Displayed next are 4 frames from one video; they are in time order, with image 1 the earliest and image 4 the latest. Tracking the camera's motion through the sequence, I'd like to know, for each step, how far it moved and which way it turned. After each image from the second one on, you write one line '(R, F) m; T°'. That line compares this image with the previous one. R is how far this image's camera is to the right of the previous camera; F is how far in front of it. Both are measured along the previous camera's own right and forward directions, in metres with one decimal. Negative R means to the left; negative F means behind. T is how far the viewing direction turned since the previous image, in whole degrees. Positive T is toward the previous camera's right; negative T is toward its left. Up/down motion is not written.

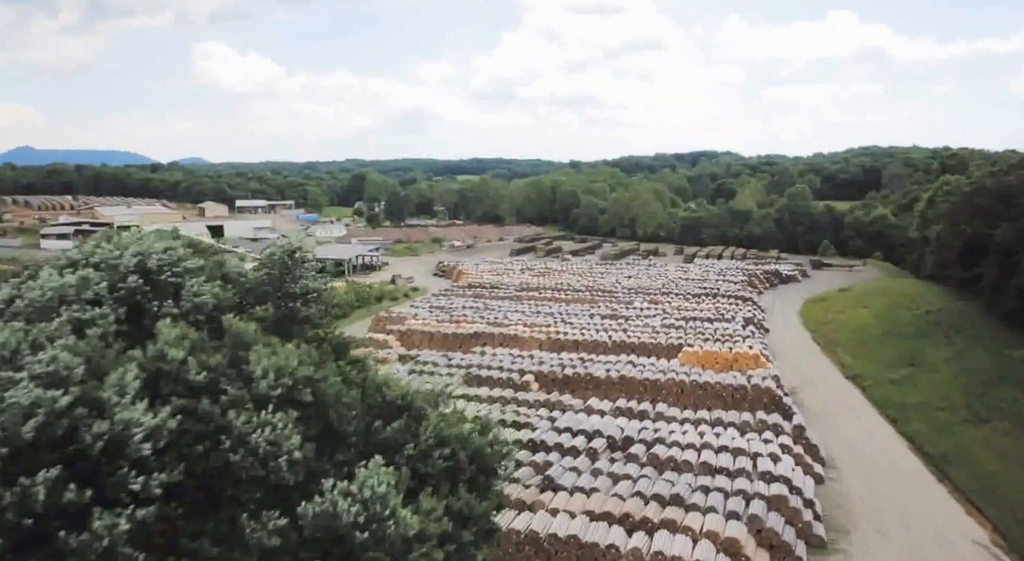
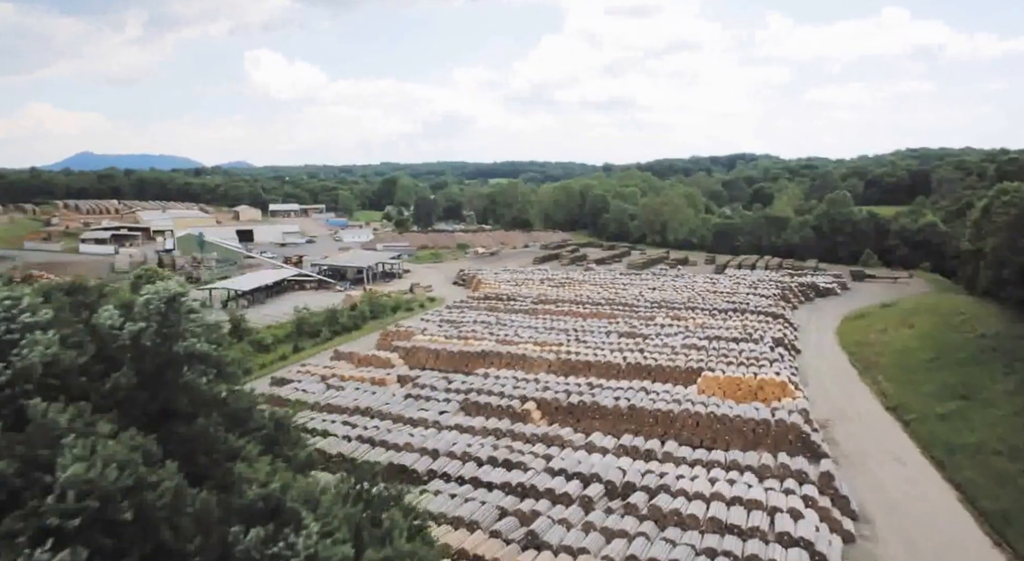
(+0.9, +1.7) m; -3°
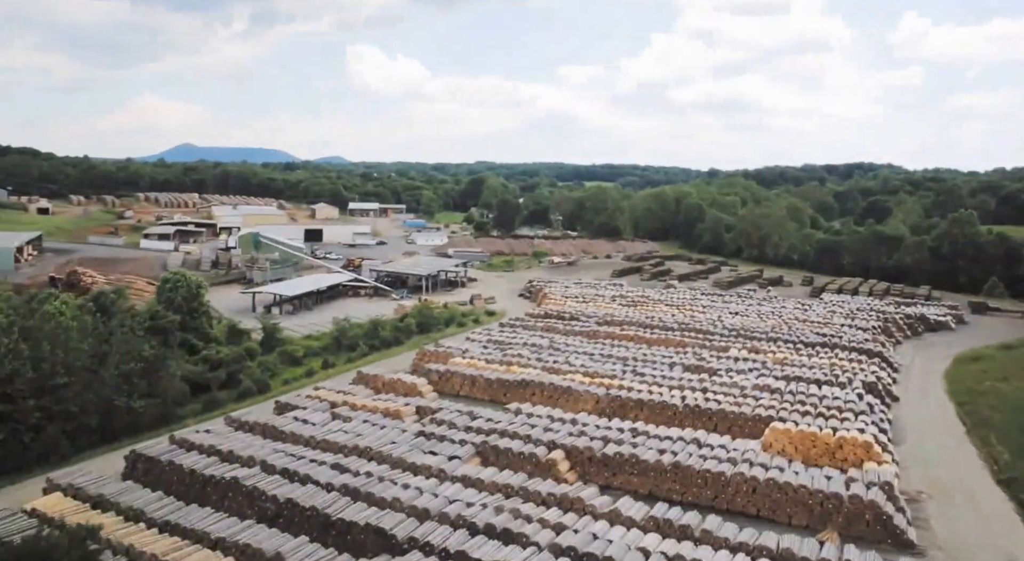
(+1.6, +2.5) m; -8°
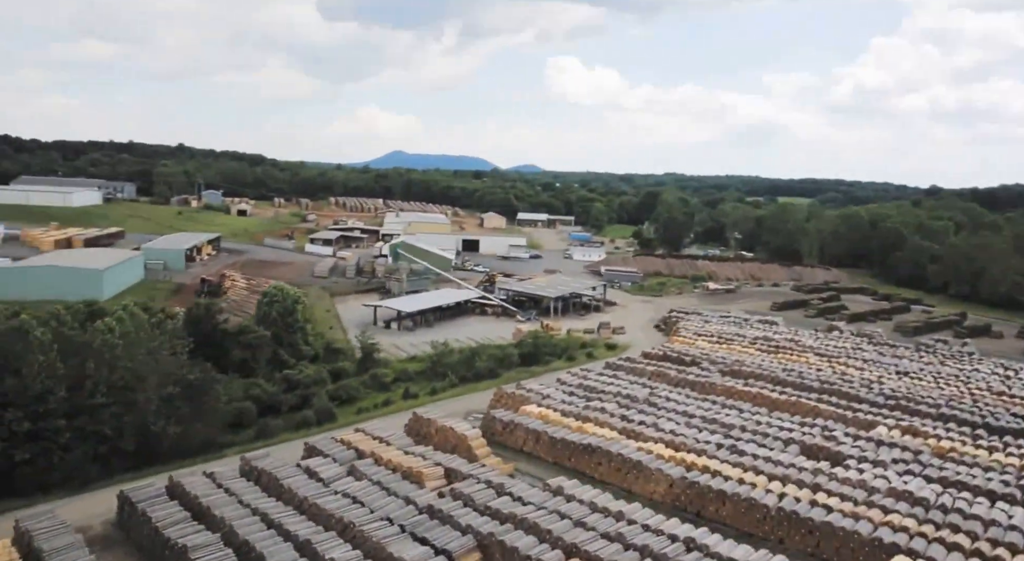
(+3.1, +3.7) m; -15°
